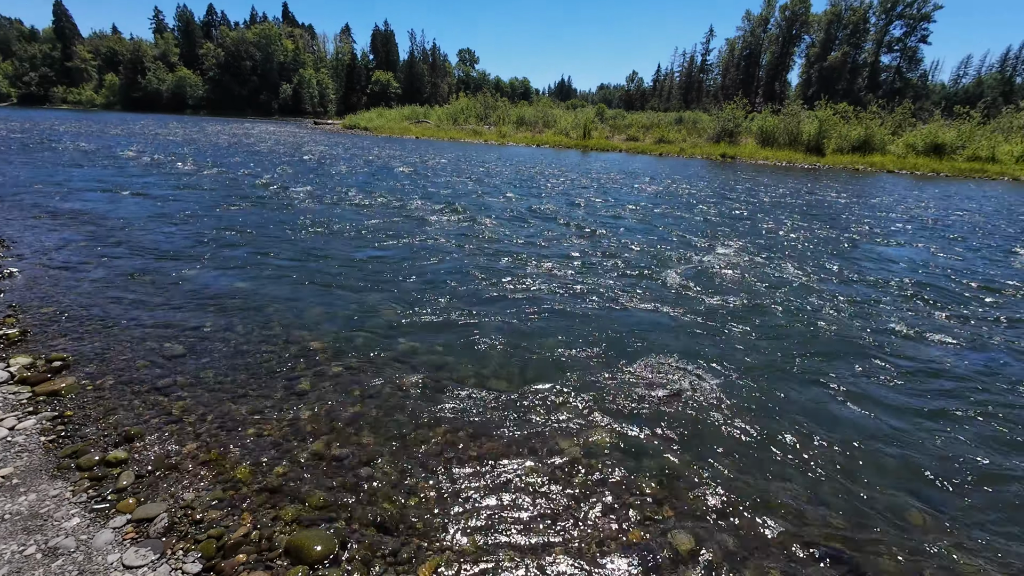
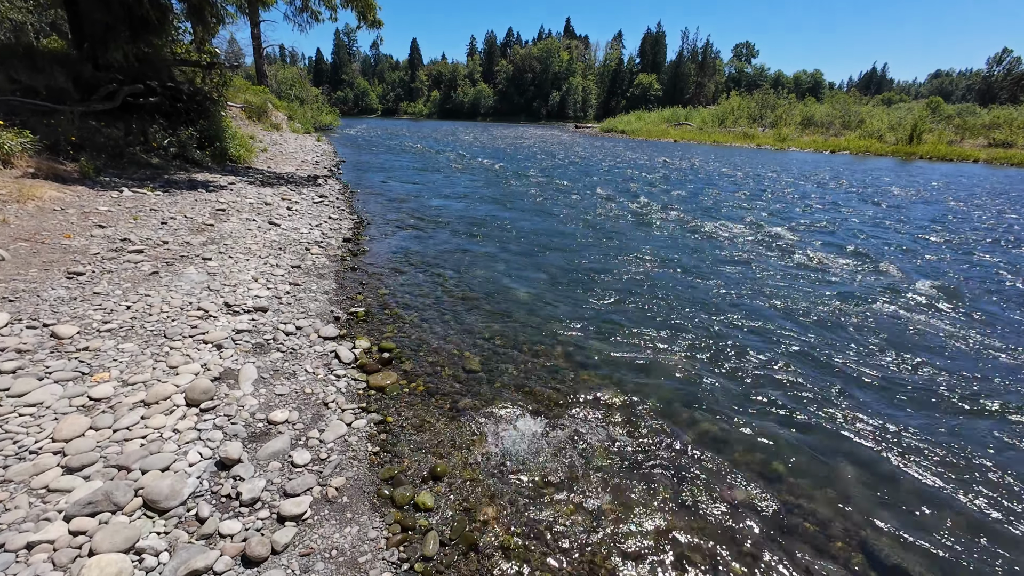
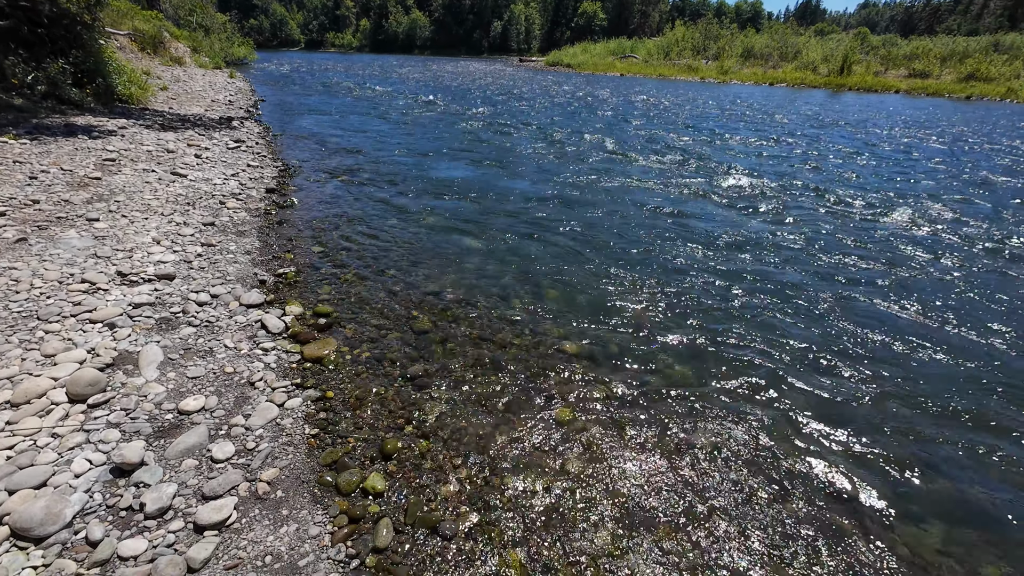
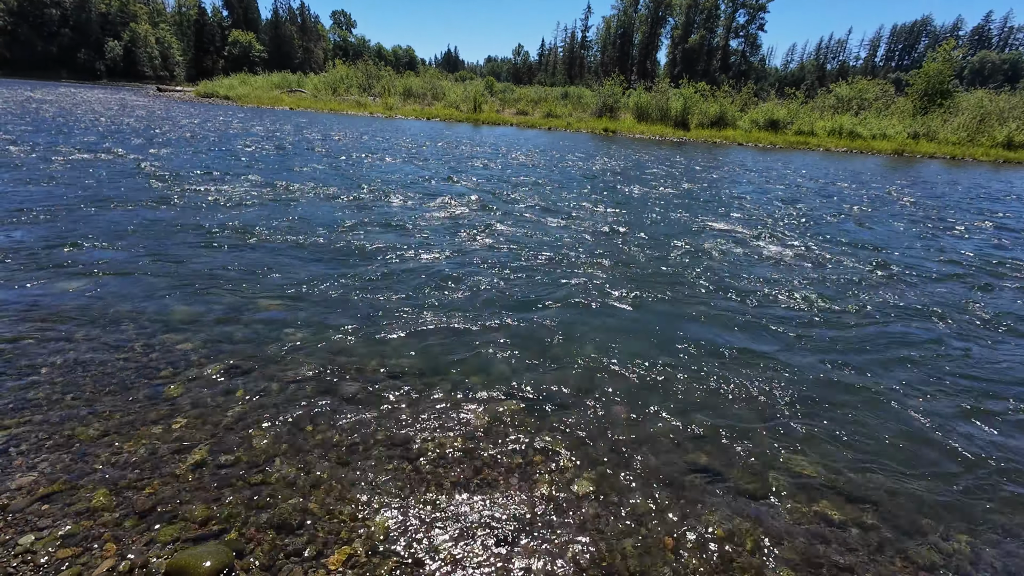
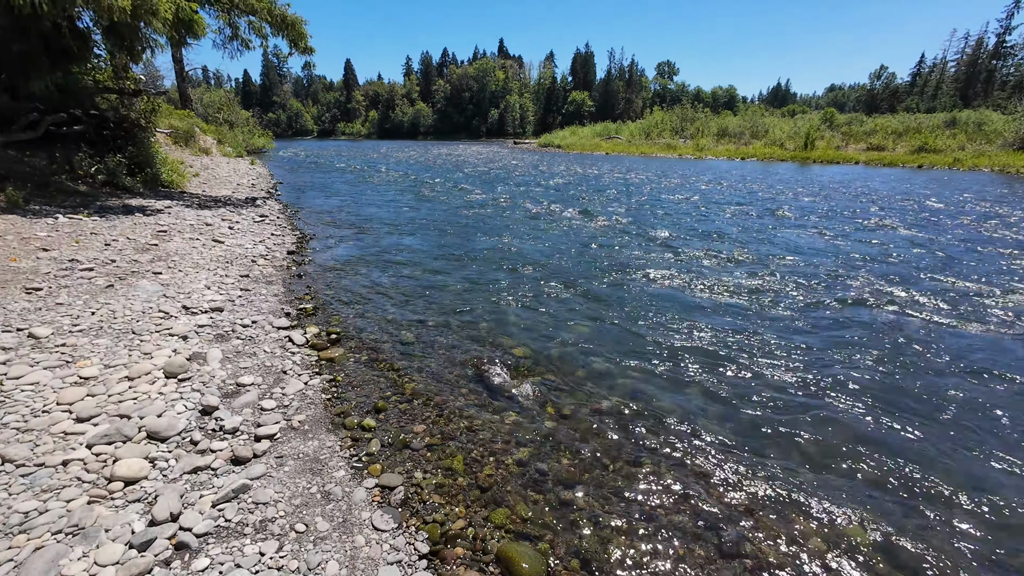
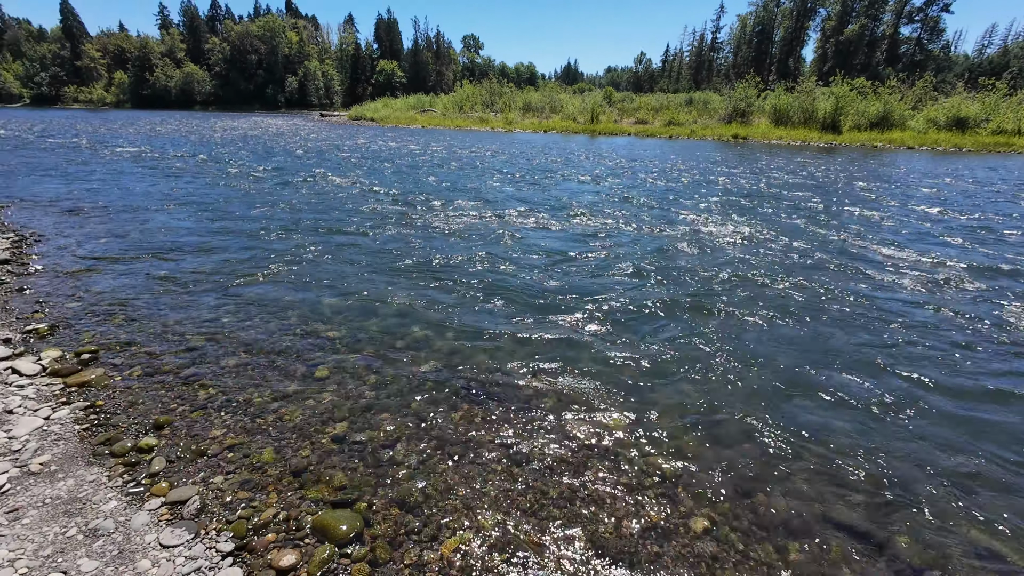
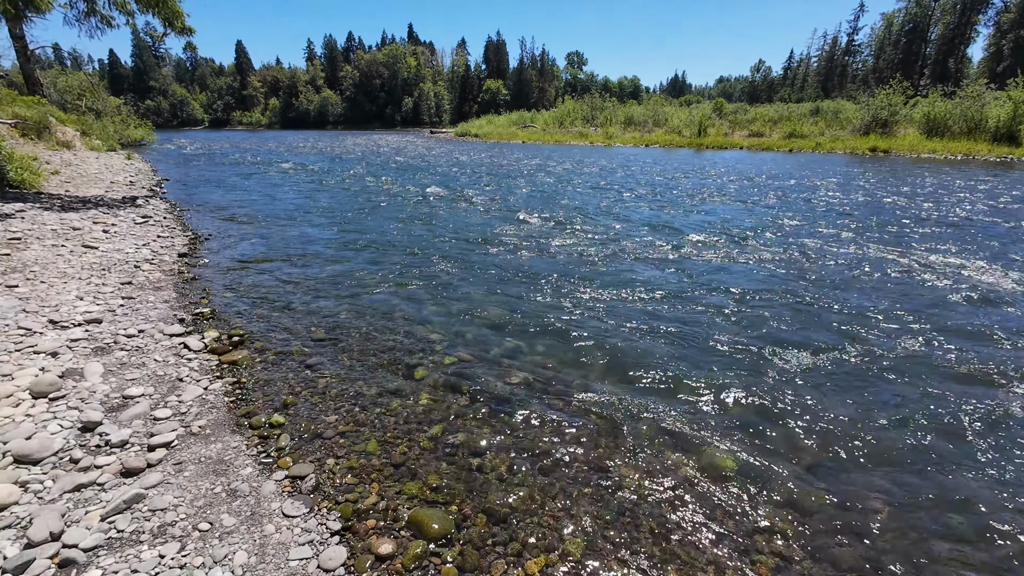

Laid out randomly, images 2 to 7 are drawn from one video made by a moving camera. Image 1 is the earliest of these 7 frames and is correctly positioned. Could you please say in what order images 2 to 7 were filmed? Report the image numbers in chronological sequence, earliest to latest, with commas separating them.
4, 6, 7, 5, 2, 3
